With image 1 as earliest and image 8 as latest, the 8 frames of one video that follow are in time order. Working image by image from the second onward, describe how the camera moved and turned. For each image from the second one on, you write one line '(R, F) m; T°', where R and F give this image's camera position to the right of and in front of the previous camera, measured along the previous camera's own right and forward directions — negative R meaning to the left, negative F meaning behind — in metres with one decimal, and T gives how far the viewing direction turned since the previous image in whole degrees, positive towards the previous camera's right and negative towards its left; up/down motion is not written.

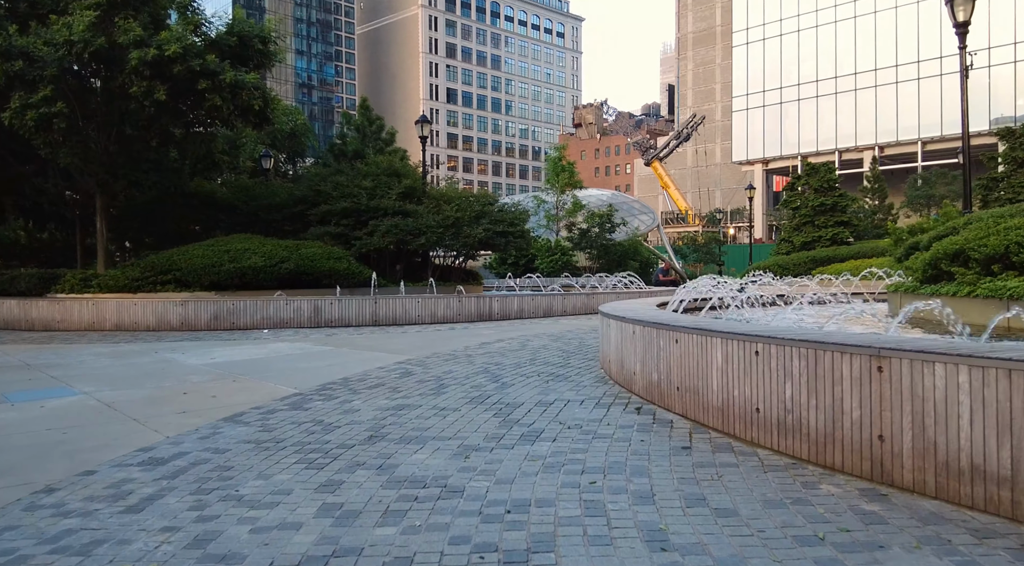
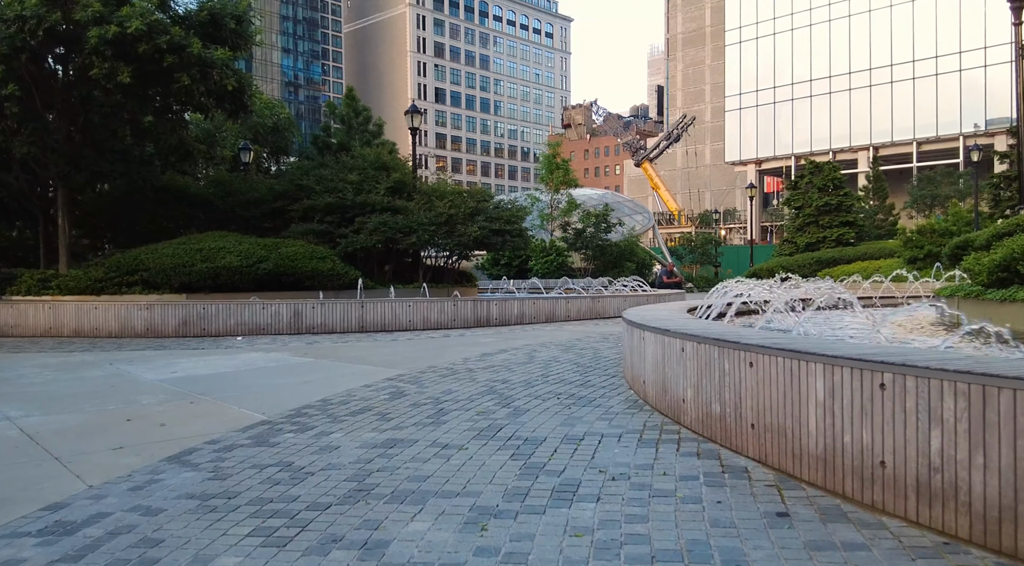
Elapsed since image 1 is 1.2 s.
(-0.3, +1.5) m; +1°
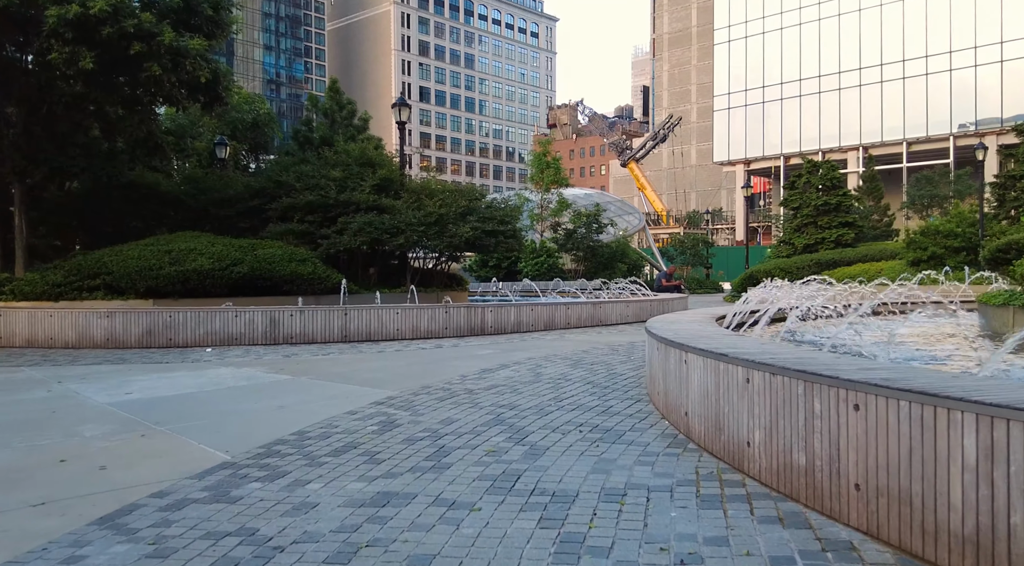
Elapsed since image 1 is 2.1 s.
(-0.2, +1.2) m; +1°
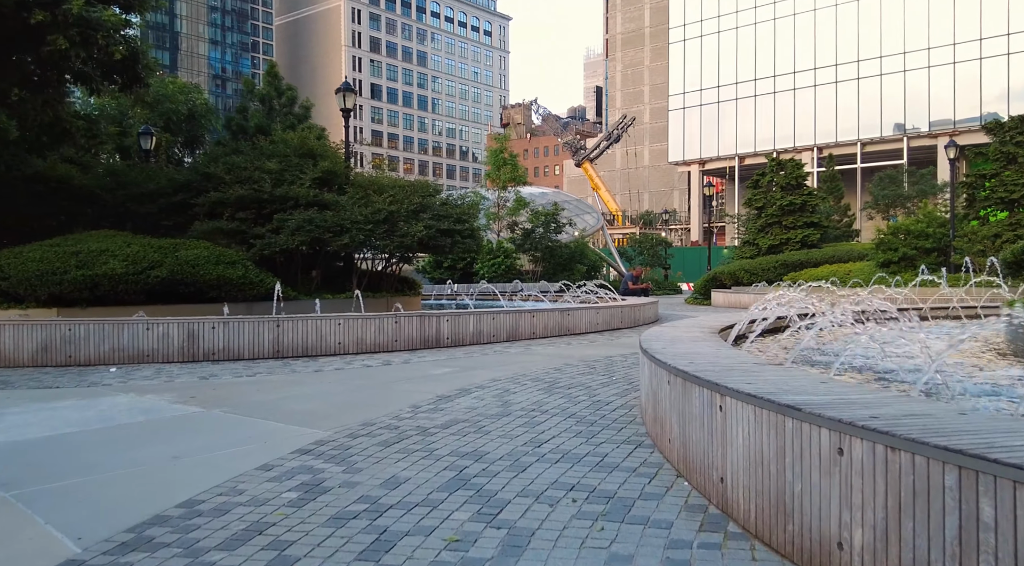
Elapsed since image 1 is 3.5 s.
(-0.1, +1.7) m; +3°
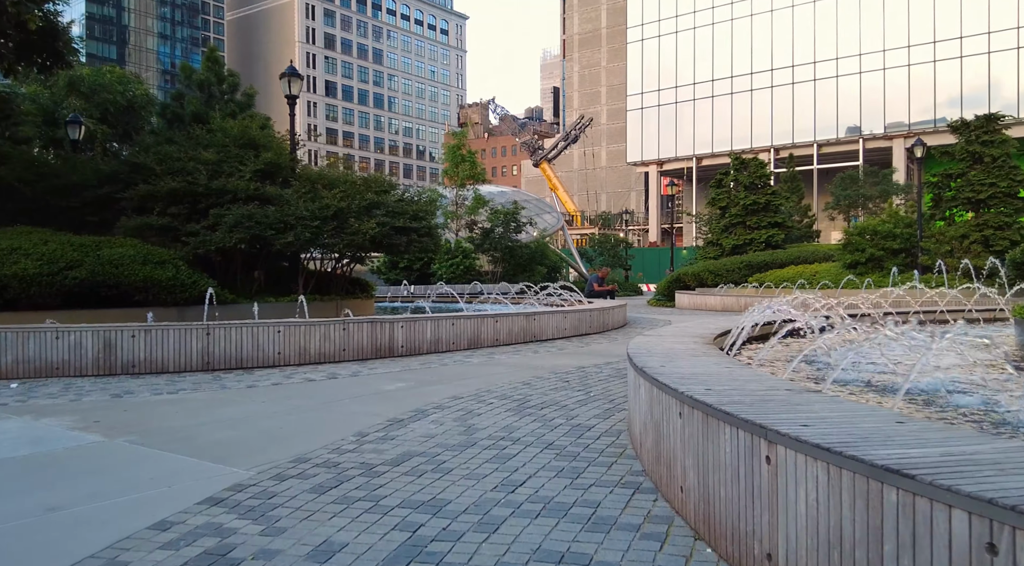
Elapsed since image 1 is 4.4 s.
(-0.1, +1.2) m; +3°
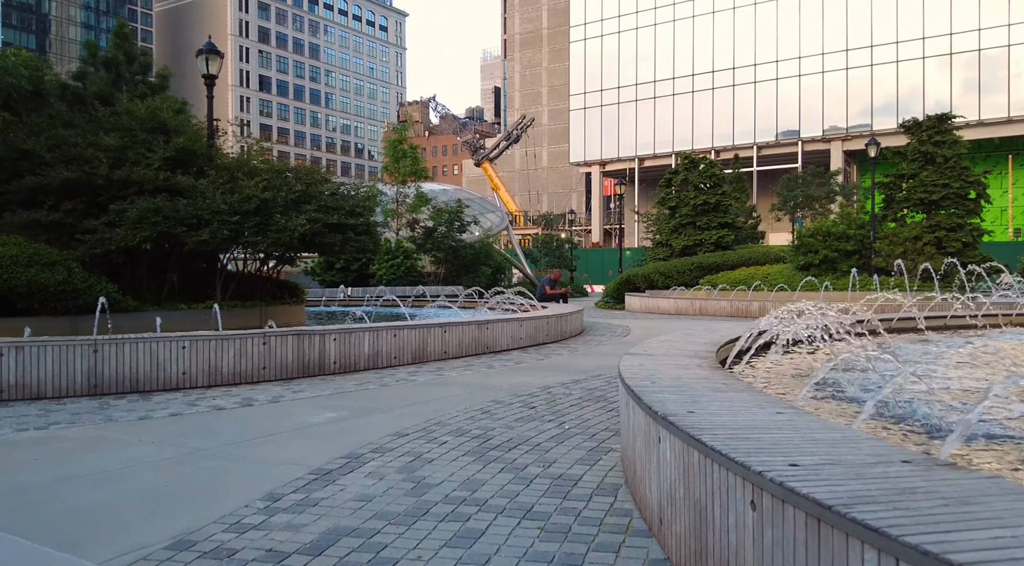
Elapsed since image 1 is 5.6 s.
(-0.1, +1.5) m; +4°
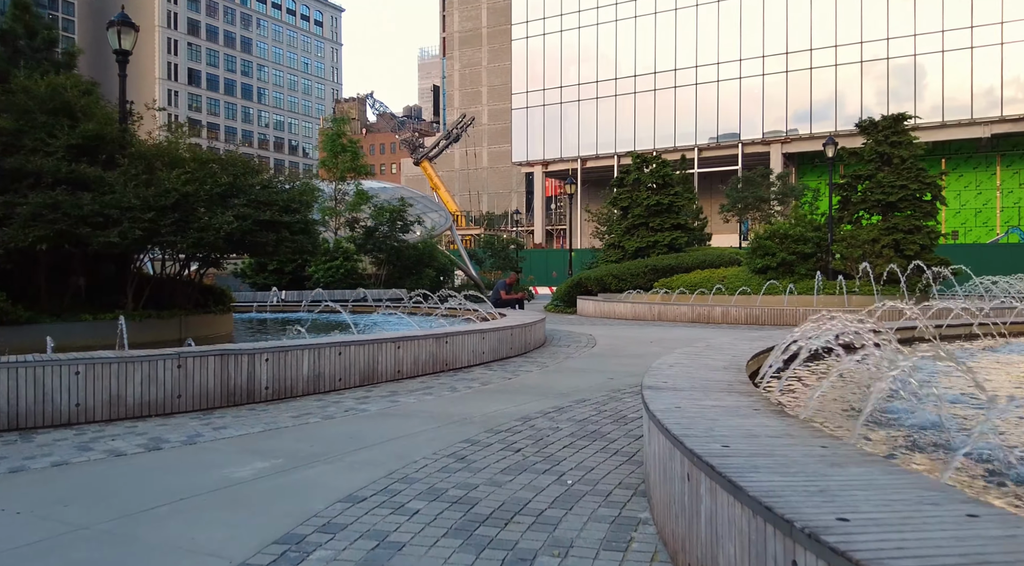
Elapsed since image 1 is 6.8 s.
(-0.3, +1.5) m; +5°
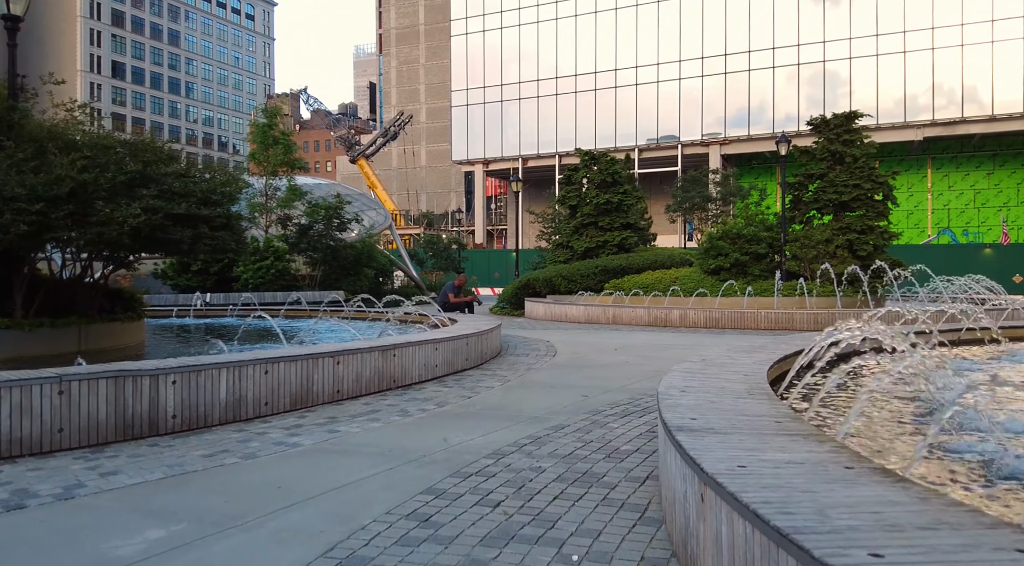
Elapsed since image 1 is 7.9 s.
(-0.2, +1.4) m; +5°
